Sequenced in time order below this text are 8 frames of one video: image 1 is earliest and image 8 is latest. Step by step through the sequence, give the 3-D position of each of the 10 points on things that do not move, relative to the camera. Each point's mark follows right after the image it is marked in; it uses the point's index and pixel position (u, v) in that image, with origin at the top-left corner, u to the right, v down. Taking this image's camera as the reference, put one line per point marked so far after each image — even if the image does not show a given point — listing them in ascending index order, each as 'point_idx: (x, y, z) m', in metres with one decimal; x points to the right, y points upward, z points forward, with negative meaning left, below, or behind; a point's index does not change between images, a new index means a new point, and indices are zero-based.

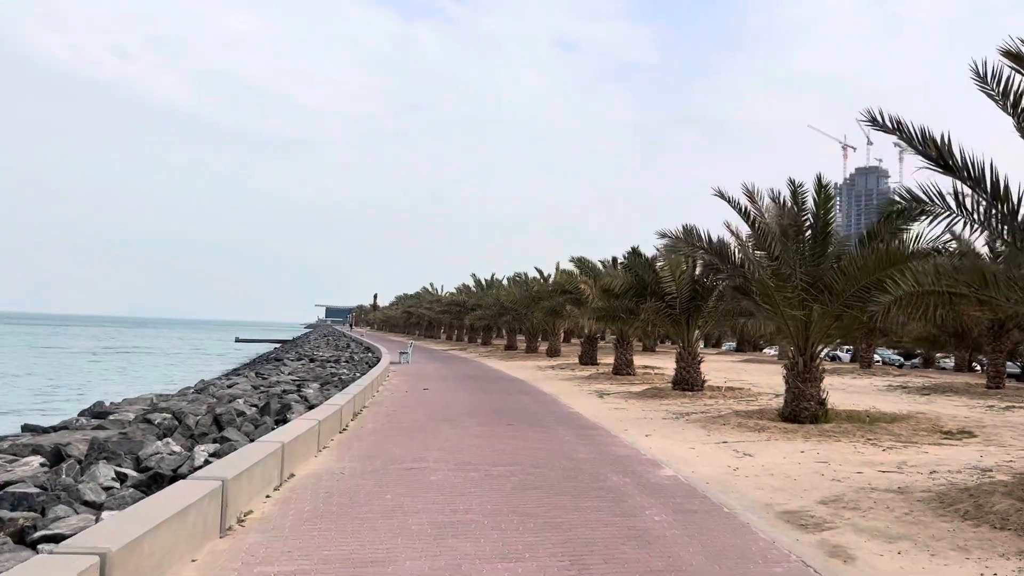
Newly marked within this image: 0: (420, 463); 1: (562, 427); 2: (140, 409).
0: (-1.1, -2.2, +9.0) m
1: (+0.9, -2.4, +12.3) m
2: (-6.3, -2.1, +12.2) m
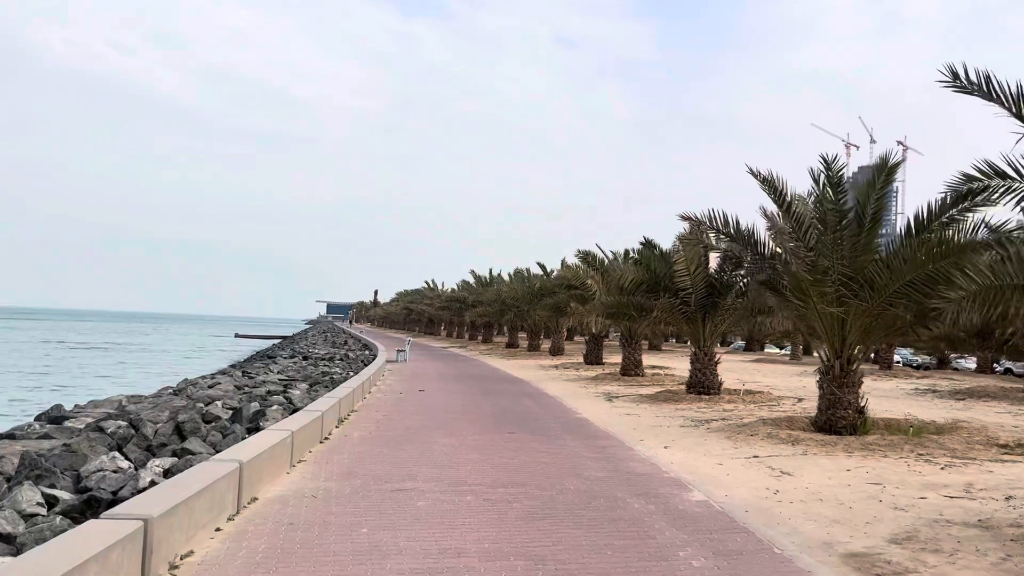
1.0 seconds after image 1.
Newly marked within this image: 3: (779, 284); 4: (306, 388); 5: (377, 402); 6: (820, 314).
0: (-1.1, -2.1, +7.8) m
1: (+0.9, -2.3, +11.0) m
2: (-6.2, -1.9, +11.0) m
3: (+4.4, +0.1, +11.8) m
4: (-5.4, -2.7, +19.0) m
5: (-2.9, -2.5, +15.8) m
6: (+4.6, -0.4, +11.0) m
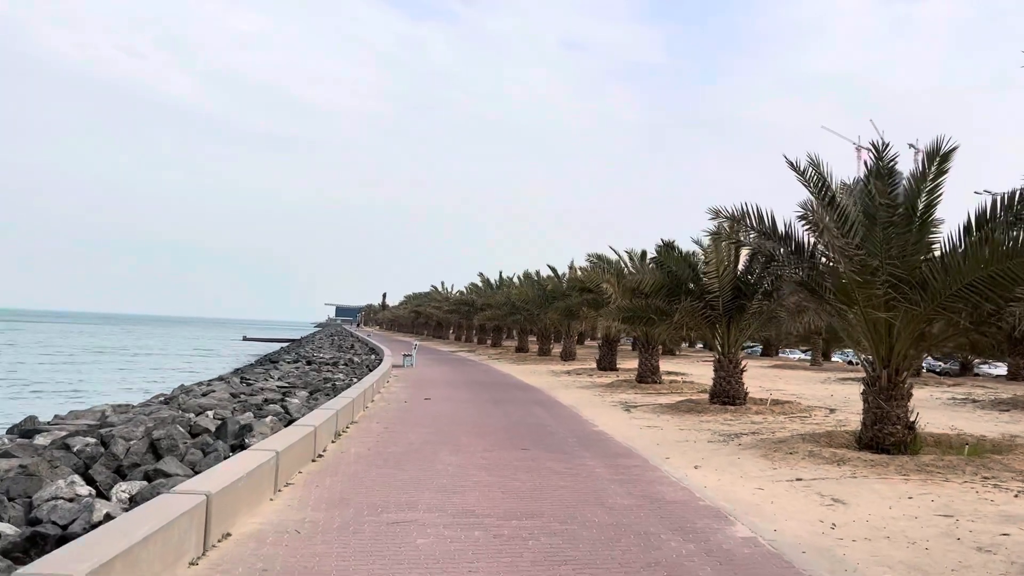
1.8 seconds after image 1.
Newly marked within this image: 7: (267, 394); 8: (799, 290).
0: (-1.0, -2.1, +6.8) m
1: (+1.1, -2.3, +10.0) m
2: (-6.1, -1.9, +10.0) m
3: (+4.6, +0.1, +10.7) m
4: (-5.2, -2.7, +18.1) m
5: (-2.7, -2.6, +14.8) m
6: (+4.8, -0.4, +9.9) m
7: (-6.2, -2.7, +18.1) m
8: (+4.4, 0.0, +11.2) m
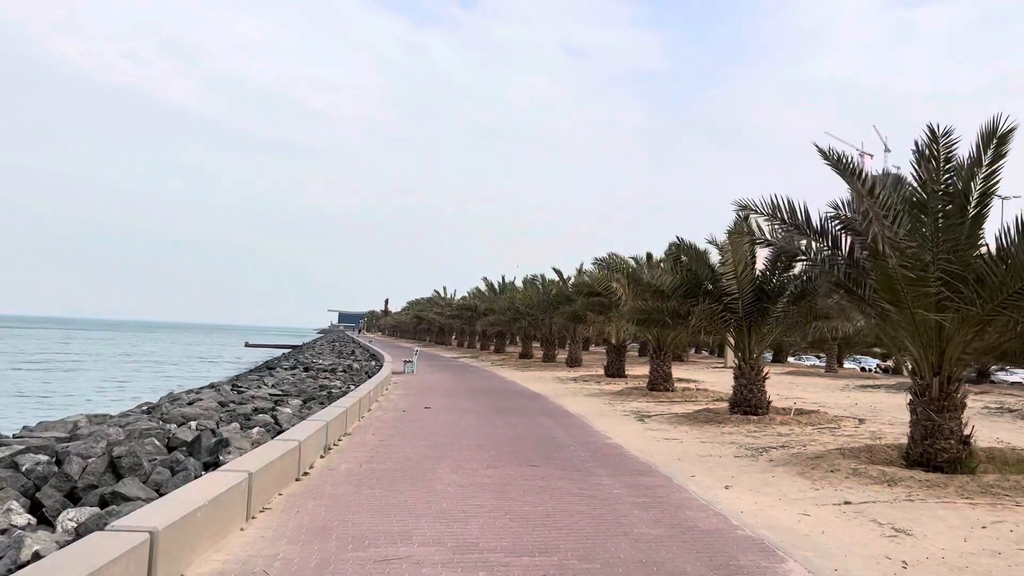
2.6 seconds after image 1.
0: (-0.9, -2.1, +5.8) m
1: (+1.1, -2.3, +9.0) m
2: (-6.0, -1.9, +9.0) m
3: (+4.7, +0.1, +9.7) m
4: (-5.0, -2.8, +17.1) m
5: (-2.6, -2.6, +13.8) m
6: (+4.9, -0.4, +8.9) m
7: (-6.1, -2.8, +17.1) m
8: (+4.5, 0.0, +10.2) m
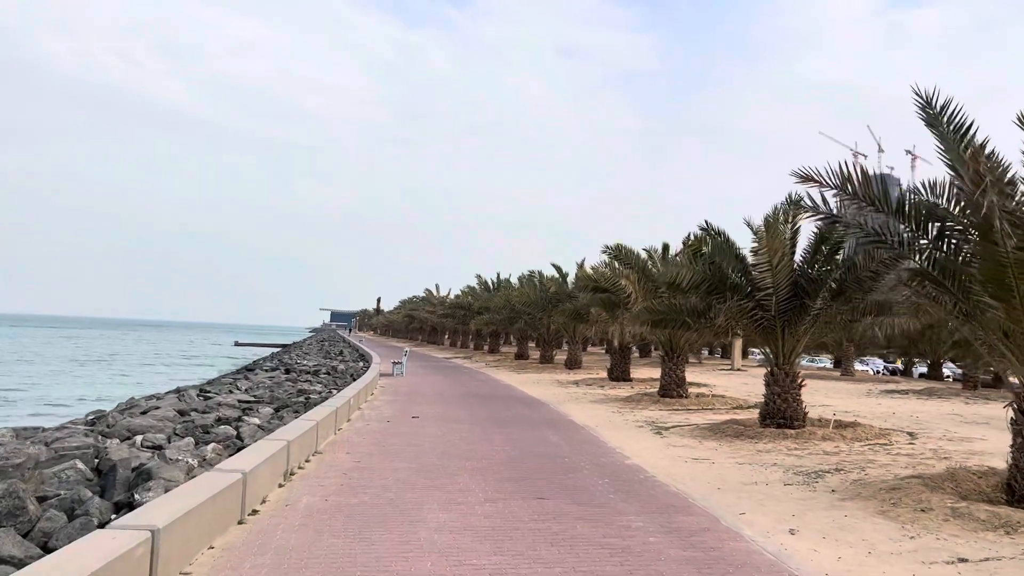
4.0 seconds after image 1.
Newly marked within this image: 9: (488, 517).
0: (-0.8, -2.0, +3.9) m
1: (+1.2, -2.2, +7.1) m
2: (-5.9, -1.8, +7.2) m
3: (+4.7, +0.2, +7.9) m
4: (-5.1, -2.7, +15.2) m
5: (-2.6, -2.5, +11.9) m
6: (+4.9, -0.3, +7.1) m
7: (-6.1, -2.6, +15.2) m
8: (+4.6, +0.1, +8.4) m
9: (-0.2, -2.1, +6.9) m
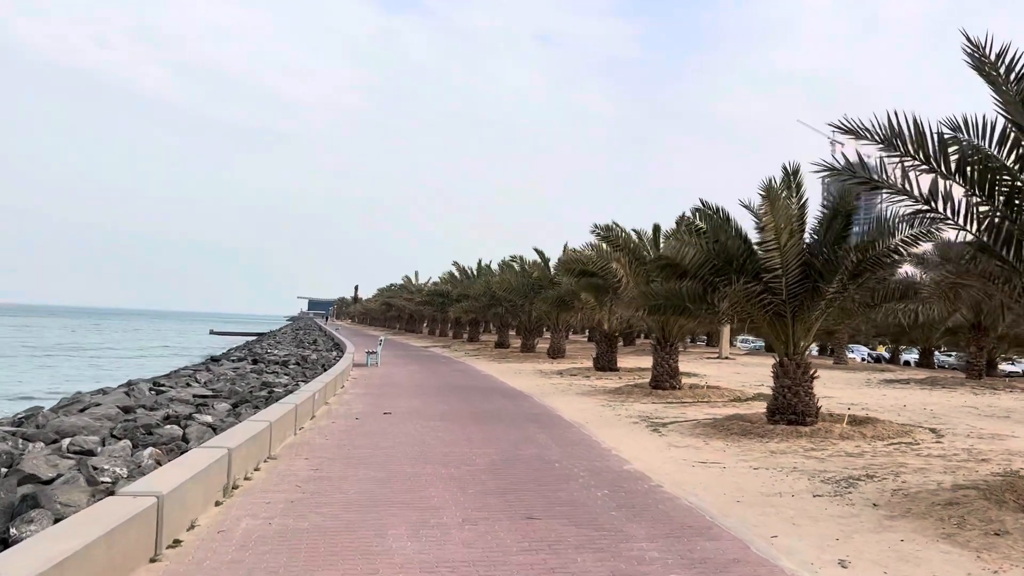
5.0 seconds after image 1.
0: (-0.9, -1.8, +2.6) m
1: (+1.1, -2.0, +5.9) m
2: (-6.1, -1.6, +5.7) m
3: (+4.6, +0.4, +6.7) m
4: (-5.4, -2.3, +13.8) m
5: (-2.9, -2.2, +10.6) m
6: (+4.8, -0.1, +5.9) m
7: (-6.5, -2.3, +13.8) m
8: (+4.4, +0.3, +7.2) m
9: (-0.3, -2.0, +5.6) m
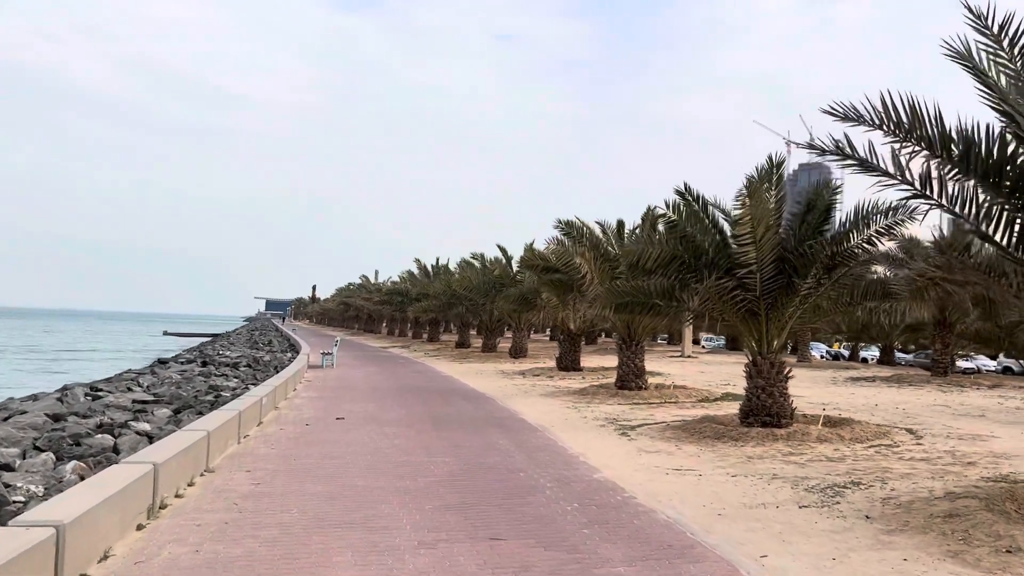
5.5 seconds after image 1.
0: (-1.0, -1.8, +1.9) m
1: (+0.8, -1.9, +5.2) m
2: (-6.3, -1.6, +4.7) m
3: (+4.2, +0.4, +6.3) m
4: (-6.1, -2.3, +12.8) m
5: (-3.4, -2.2, +9.7) m
6: (+4.5, -0.1, +5.5) m
7: (-7.1, -2.3, +12.7) m
8: (+4.1, +0.3, +6.7) m
9: (-0.6, -1.9, +4.9) m
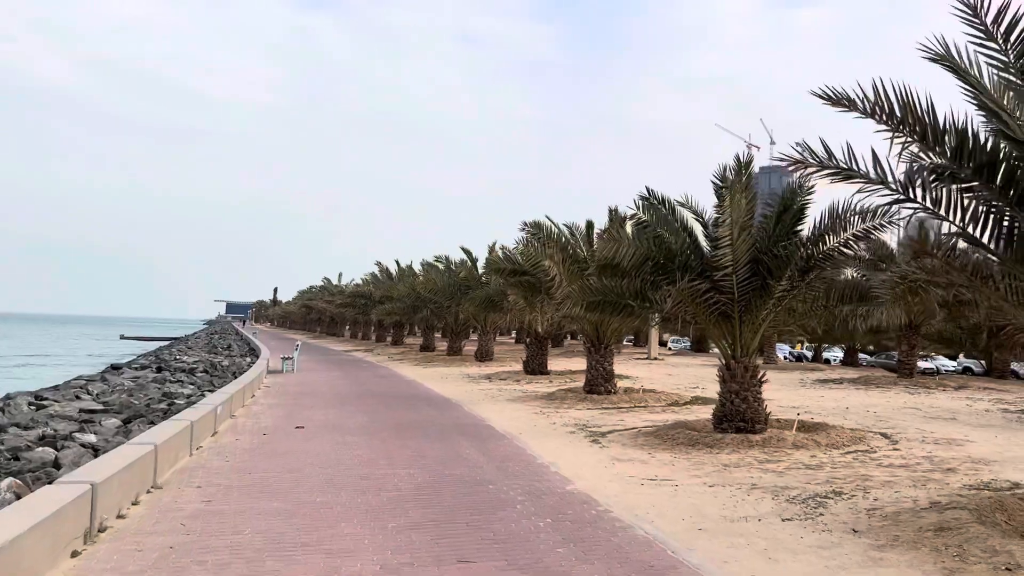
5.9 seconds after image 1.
0: (-1.0, -1.8, +1.4) m
1: (+0.6, -2.0, +4.9) m
2: (-6.5, -1.6, +4.0) m
3: (+4.0, +0.4, +6.1) m
4: (-6.7, -2.4, +12.0) m
5: (-3.8, -2.2, +9.1) m
6: (+4.3, -0.1, +5.3) m
7: (-7.7, -2.3, +12.0) m
8: (+3.8, +0.3, +6.5) m
9: (-0.8, -1.9, +4.4) m
